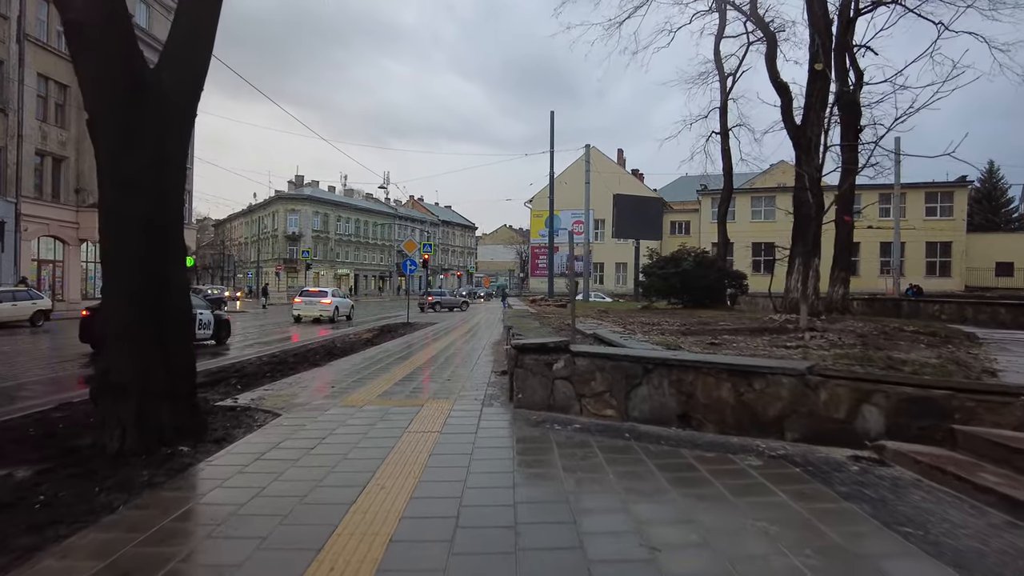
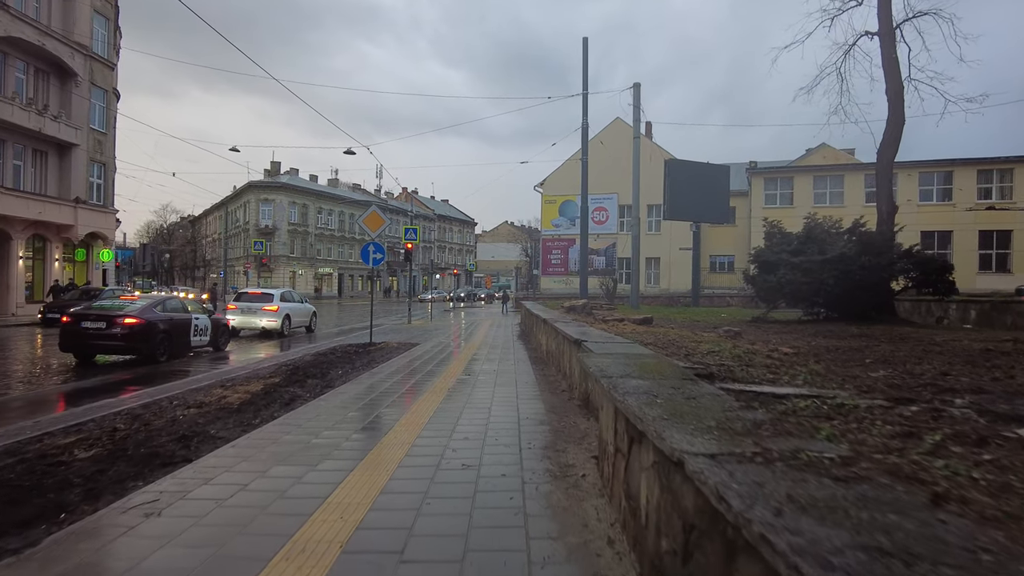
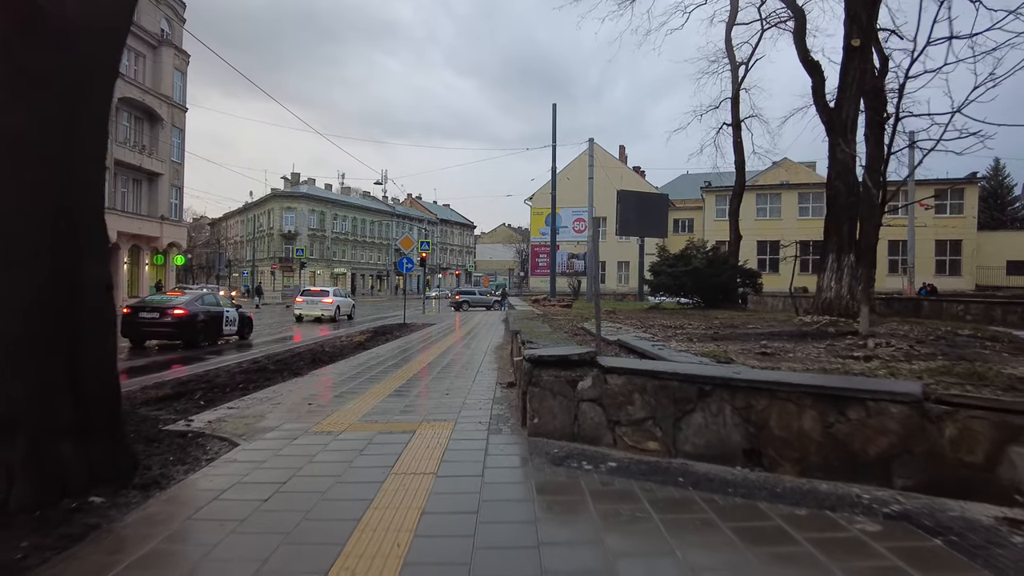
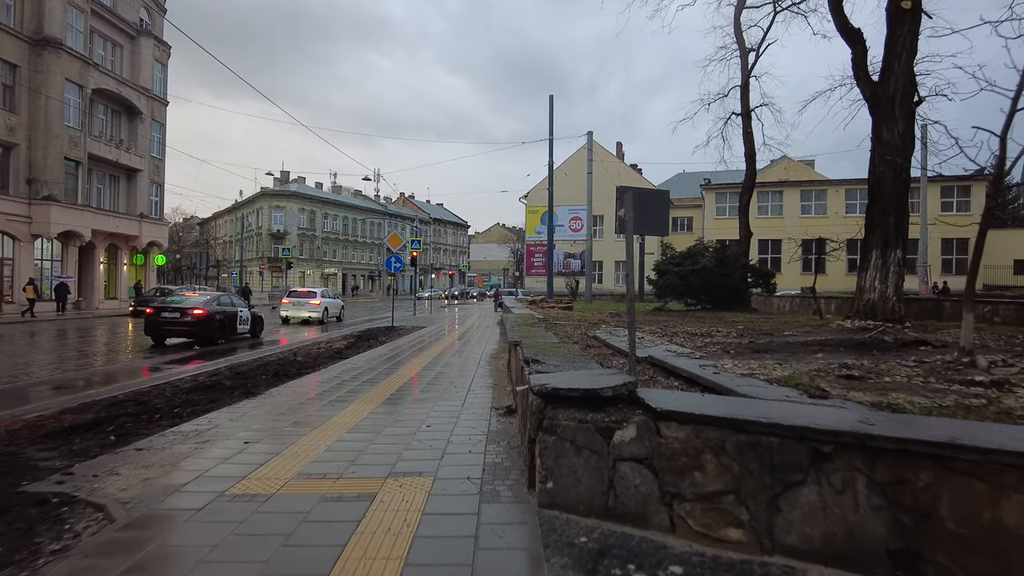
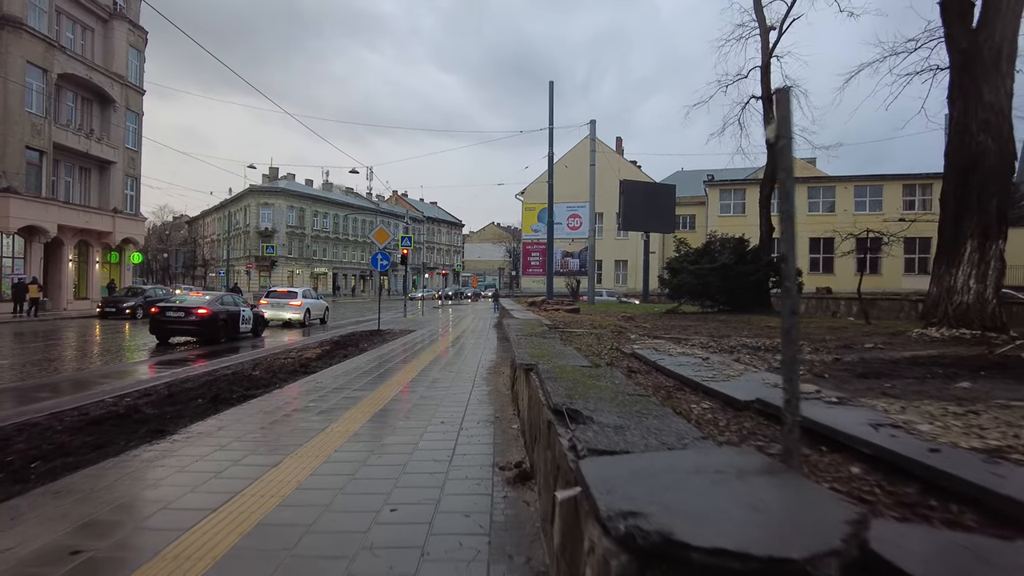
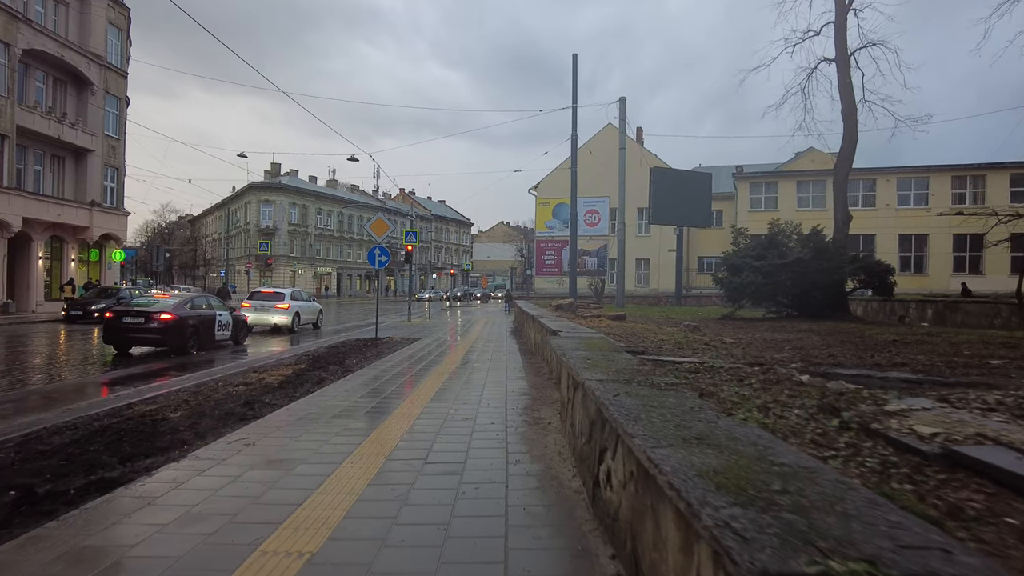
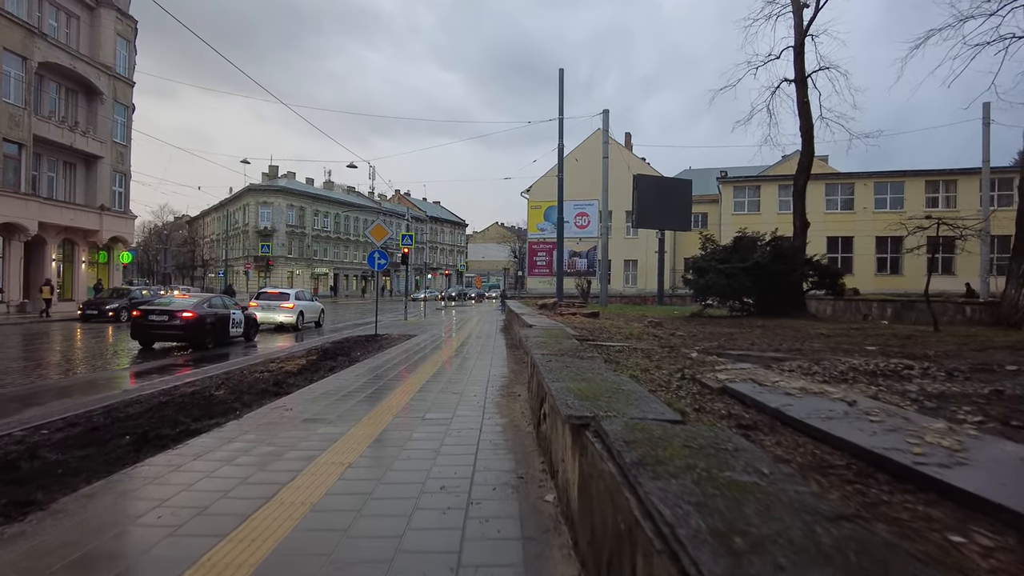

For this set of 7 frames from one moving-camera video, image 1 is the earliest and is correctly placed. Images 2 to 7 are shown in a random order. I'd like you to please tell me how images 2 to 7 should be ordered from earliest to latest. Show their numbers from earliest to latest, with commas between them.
3, 4, 5, 7, 6, 2
